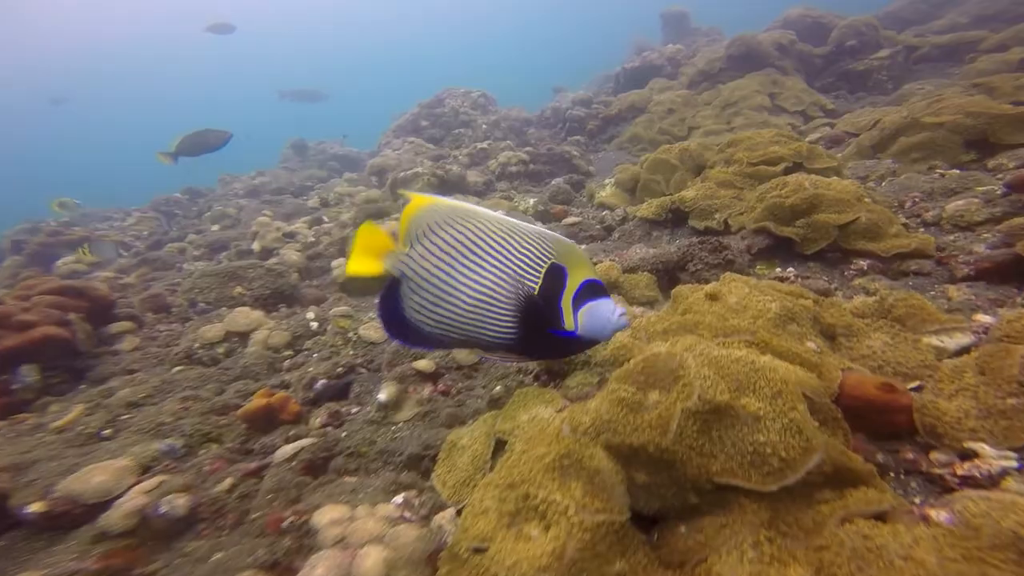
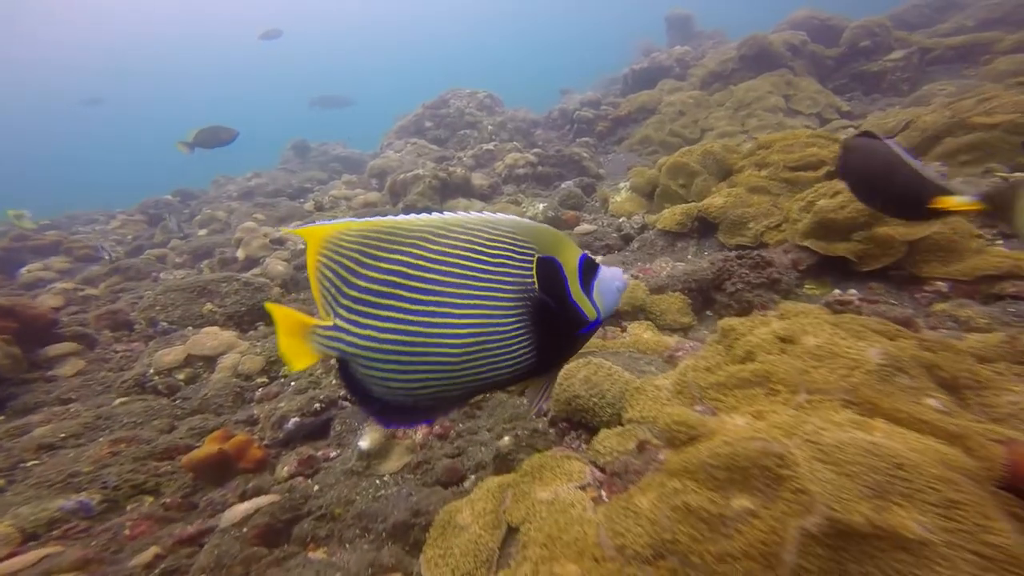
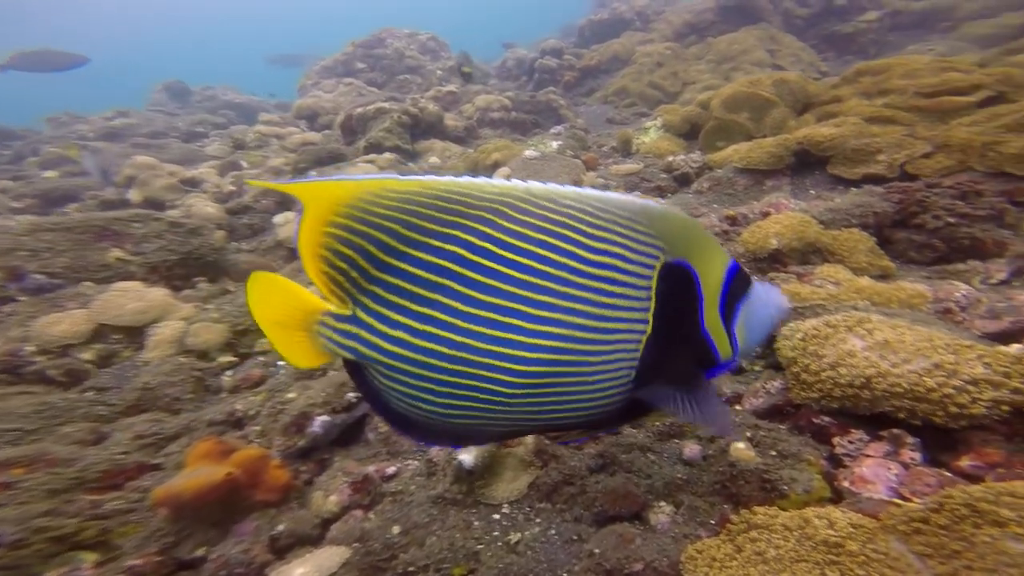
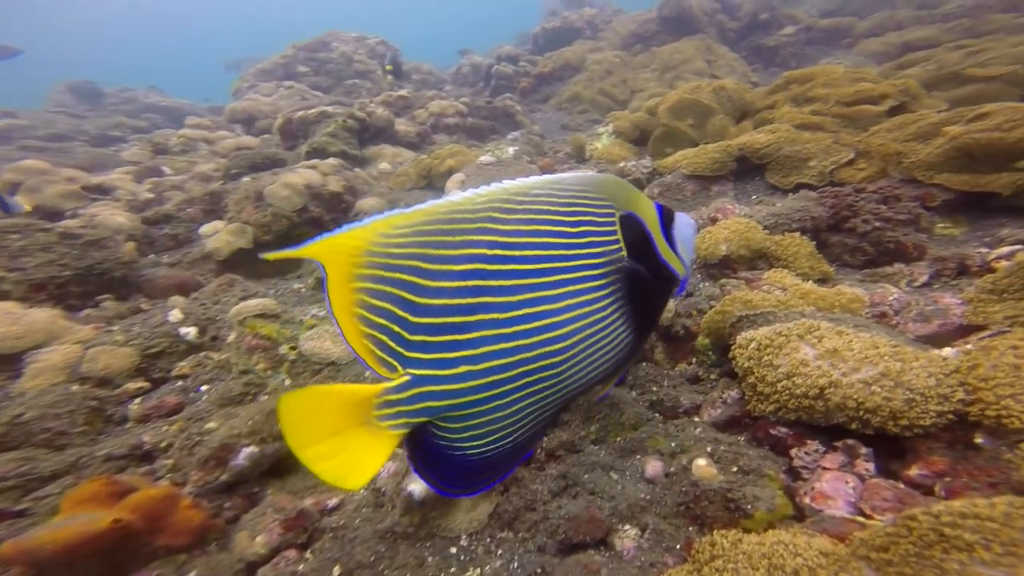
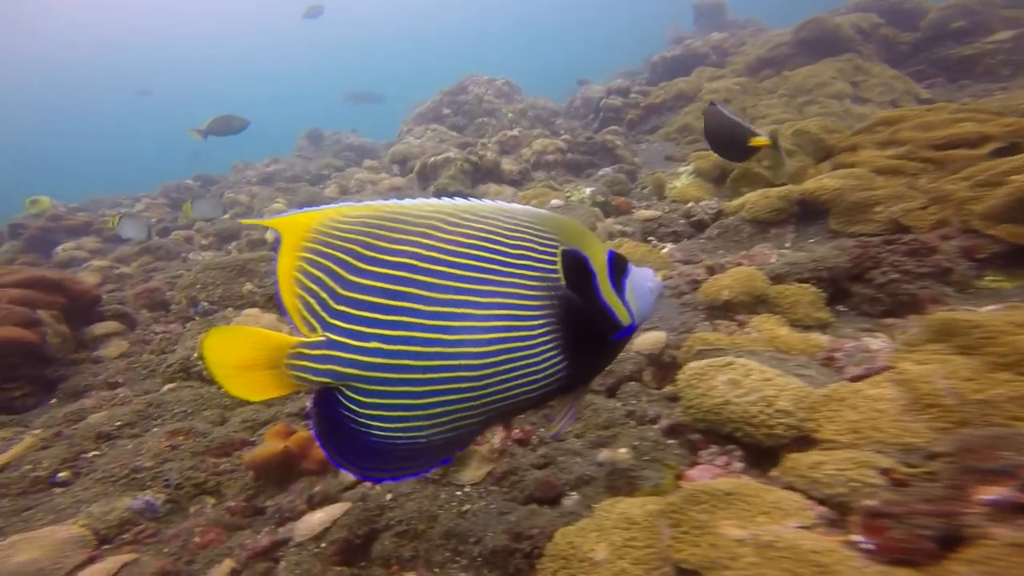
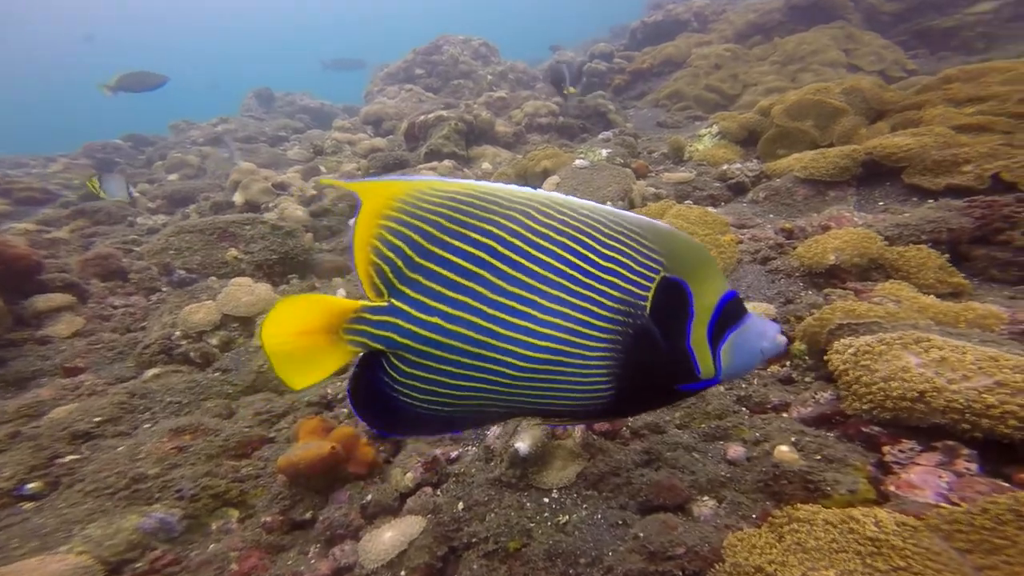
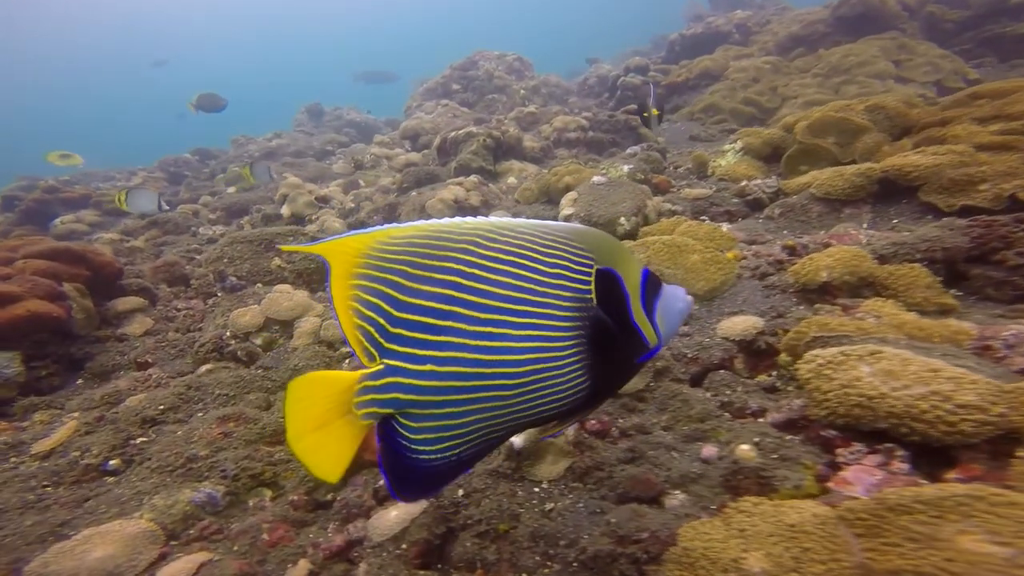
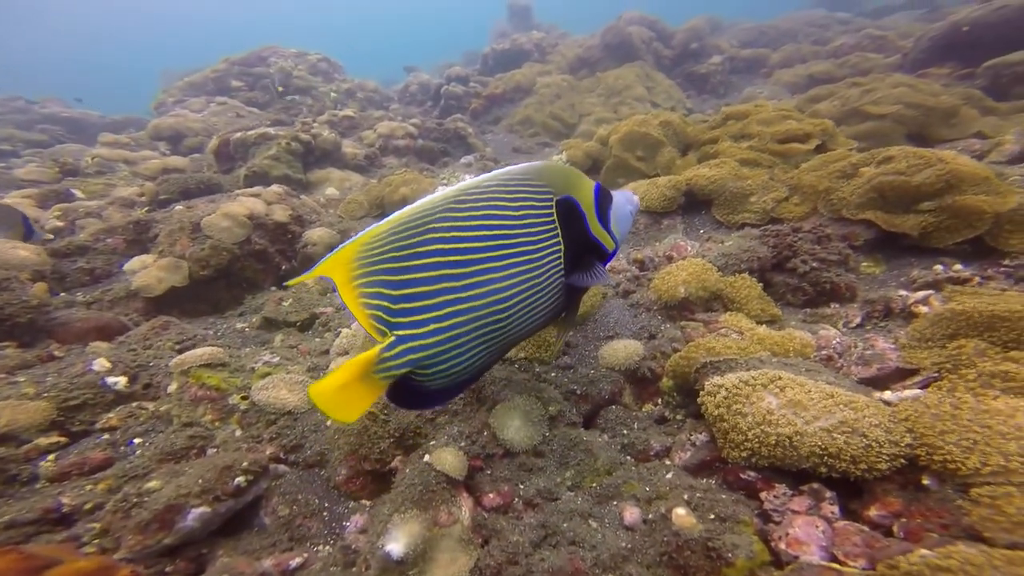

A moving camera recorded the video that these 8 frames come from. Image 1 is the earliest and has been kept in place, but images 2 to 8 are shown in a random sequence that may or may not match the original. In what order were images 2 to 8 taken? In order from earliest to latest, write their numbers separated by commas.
2, 5, 7, 6, 3, 4, 8
